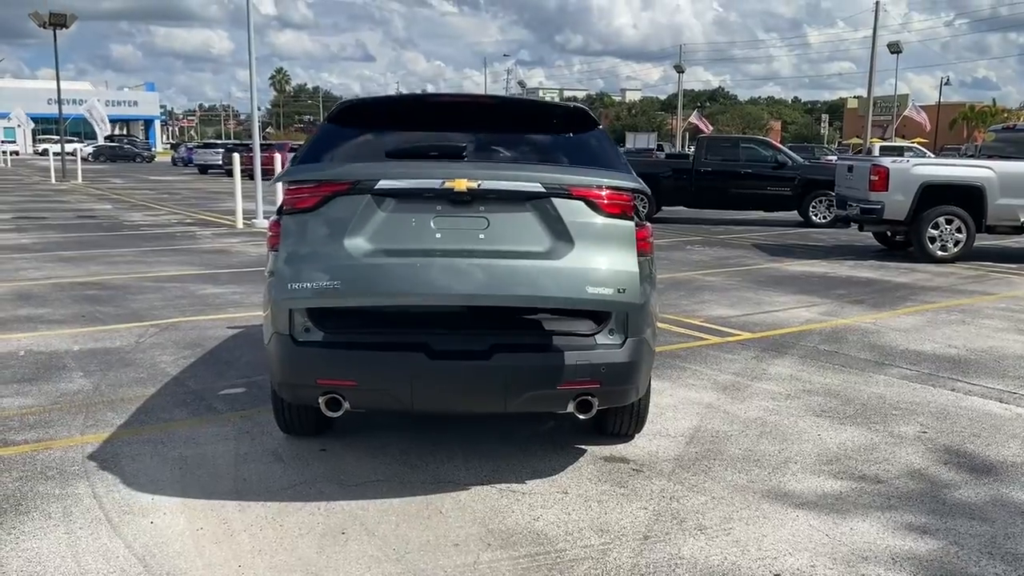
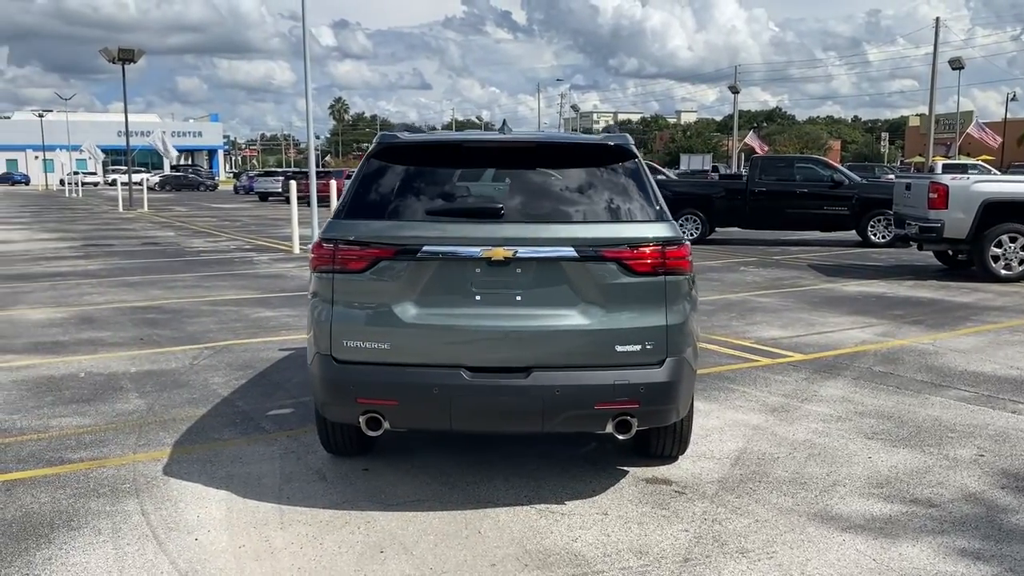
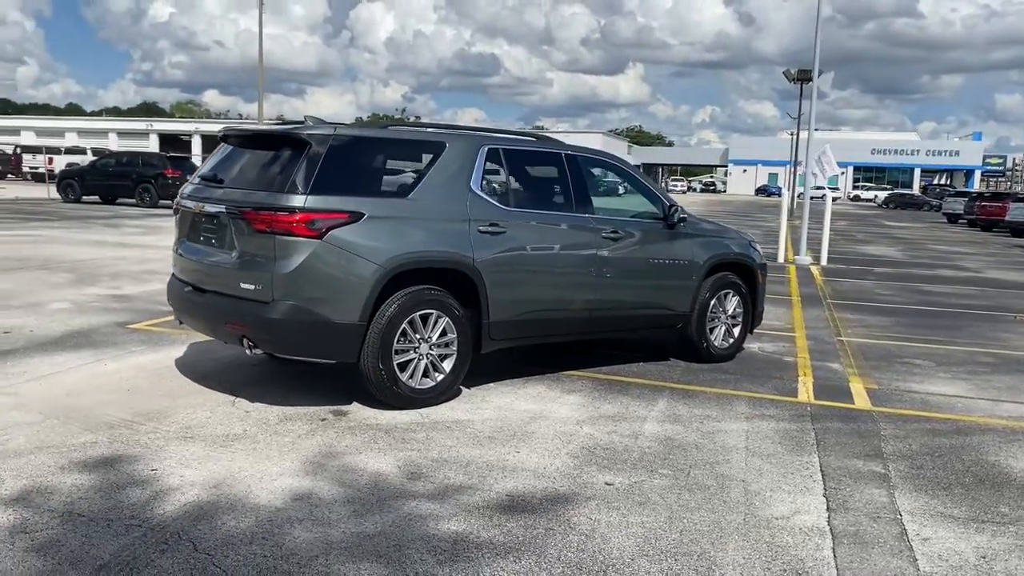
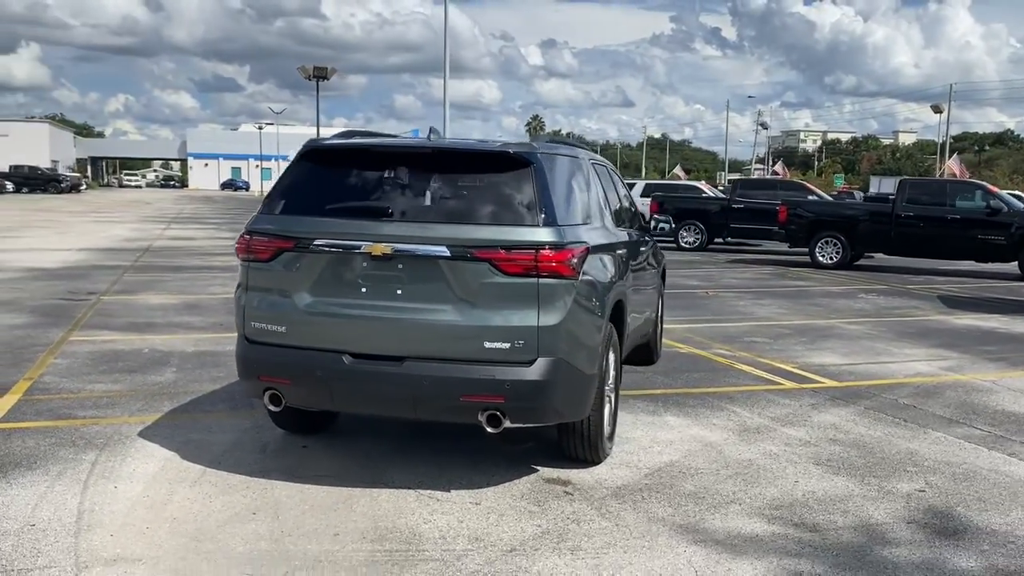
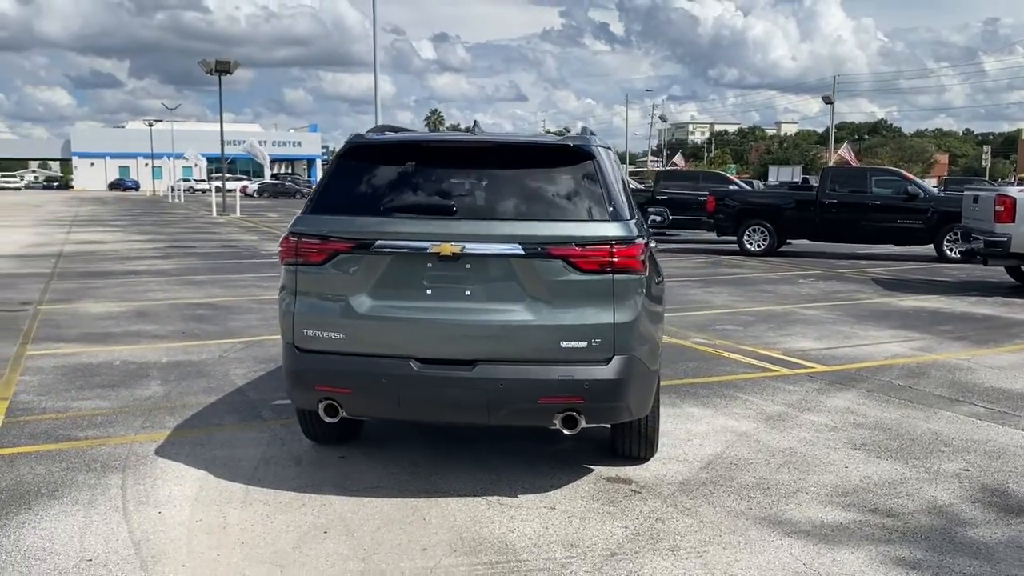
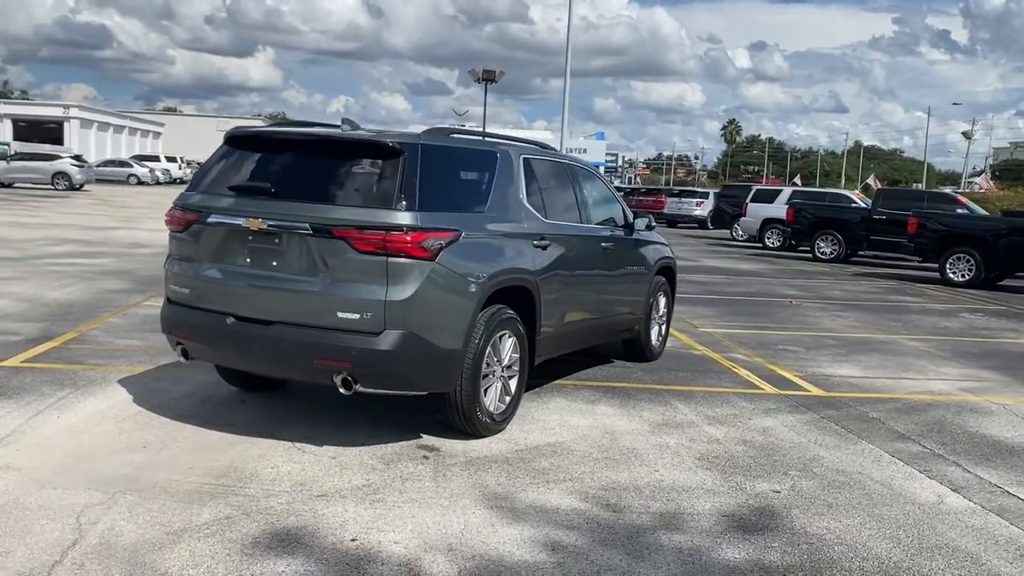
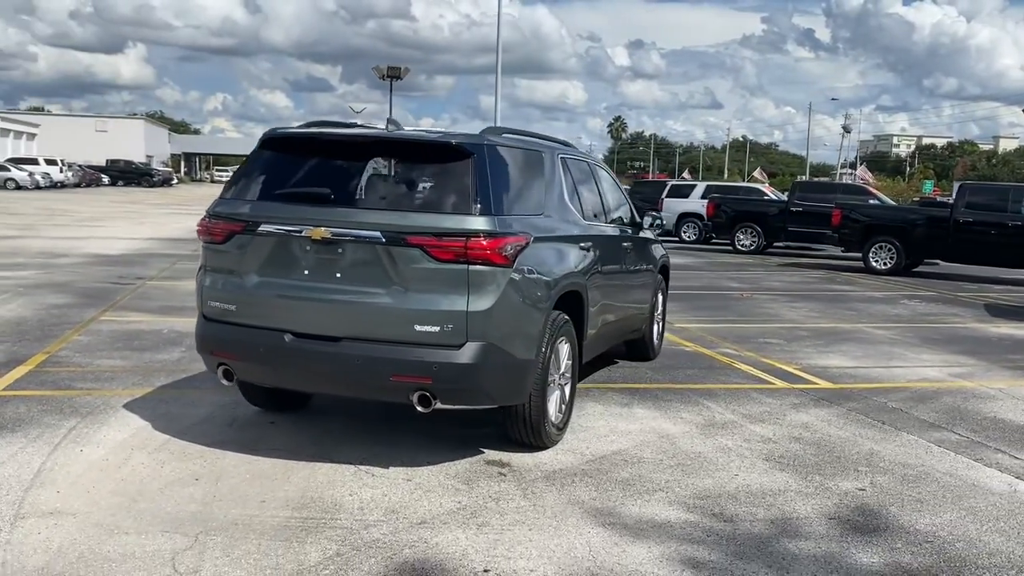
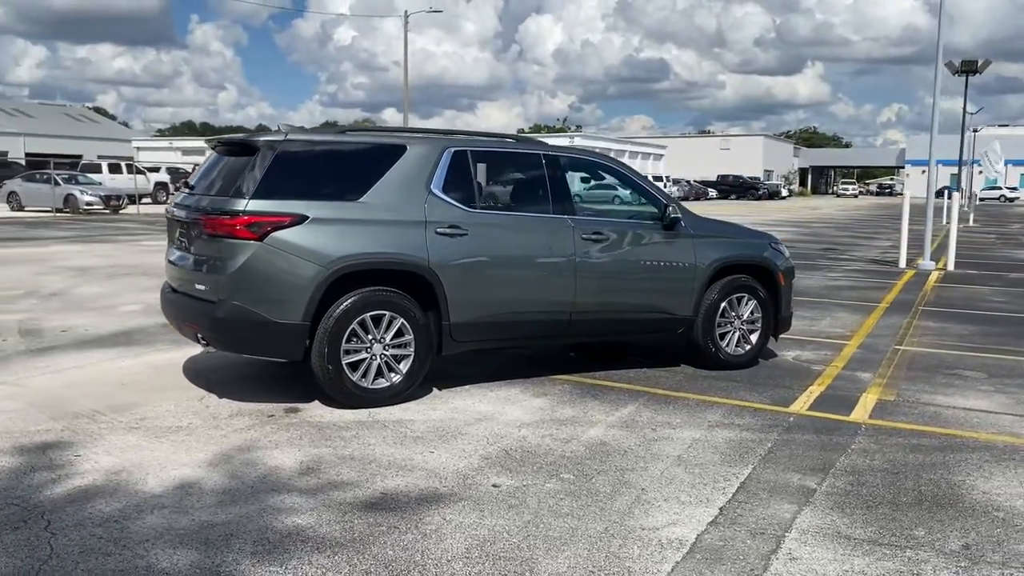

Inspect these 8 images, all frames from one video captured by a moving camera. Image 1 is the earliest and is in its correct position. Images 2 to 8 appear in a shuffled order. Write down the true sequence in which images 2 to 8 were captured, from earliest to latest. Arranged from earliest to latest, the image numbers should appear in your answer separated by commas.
2, 5, 4, 7, 6, 3, 8
